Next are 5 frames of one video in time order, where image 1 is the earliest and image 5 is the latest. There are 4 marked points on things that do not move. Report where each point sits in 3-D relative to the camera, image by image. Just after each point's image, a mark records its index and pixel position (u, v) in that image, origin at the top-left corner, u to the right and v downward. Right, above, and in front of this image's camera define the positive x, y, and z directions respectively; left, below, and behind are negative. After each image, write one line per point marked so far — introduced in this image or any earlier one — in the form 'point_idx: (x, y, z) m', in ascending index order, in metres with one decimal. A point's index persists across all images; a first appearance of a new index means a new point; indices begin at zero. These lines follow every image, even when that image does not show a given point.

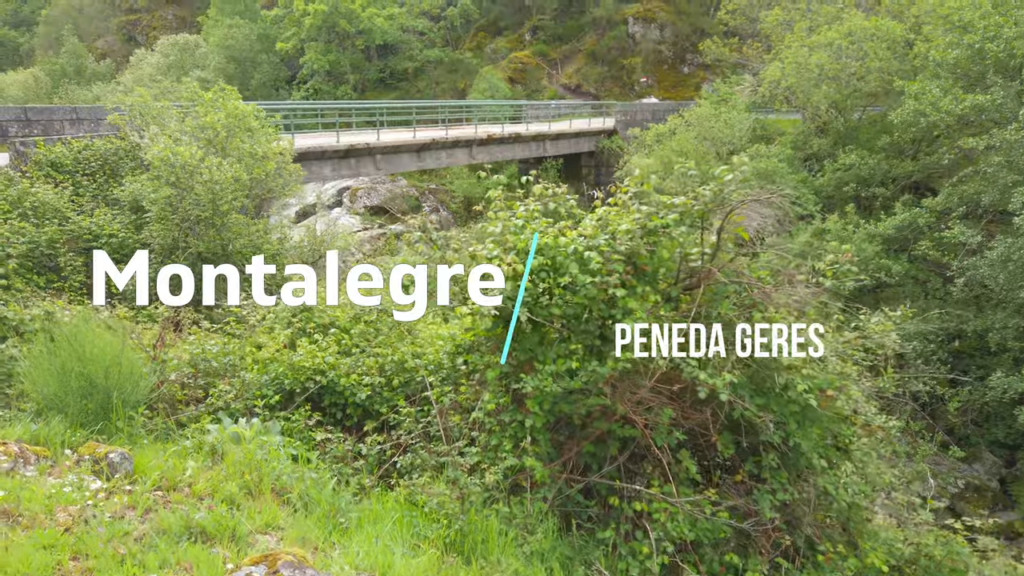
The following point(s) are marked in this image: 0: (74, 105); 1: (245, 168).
0: (-8.4, +3.4, +14.5) m
1: (-3.5, +1.6, +10.1) m
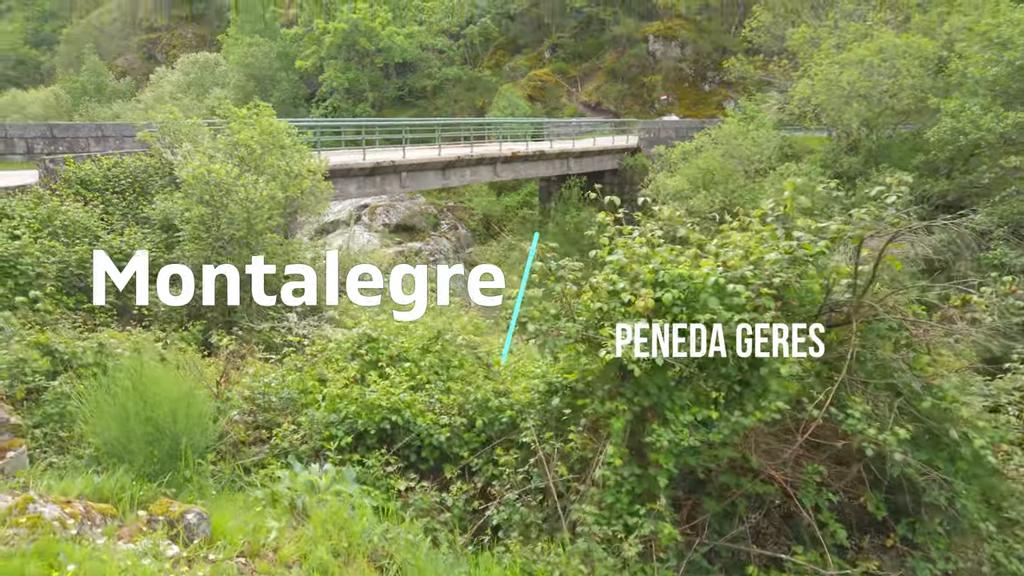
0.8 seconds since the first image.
0: (-7.8, +3.1, +14.4) m
1: (-3.0, +1.3, +9.9) m
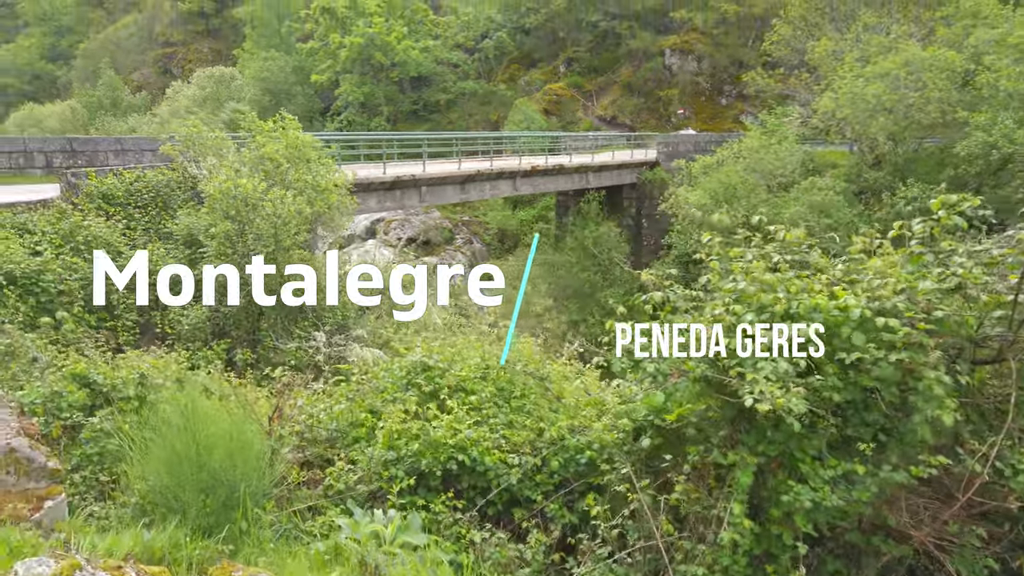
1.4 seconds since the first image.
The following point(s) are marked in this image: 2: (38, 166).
0: (-7.3, +2.8, +14.2) m
1: (-2.5, +1.1, +9.6) m
2: (-8.7, +2.2, +13.9) m
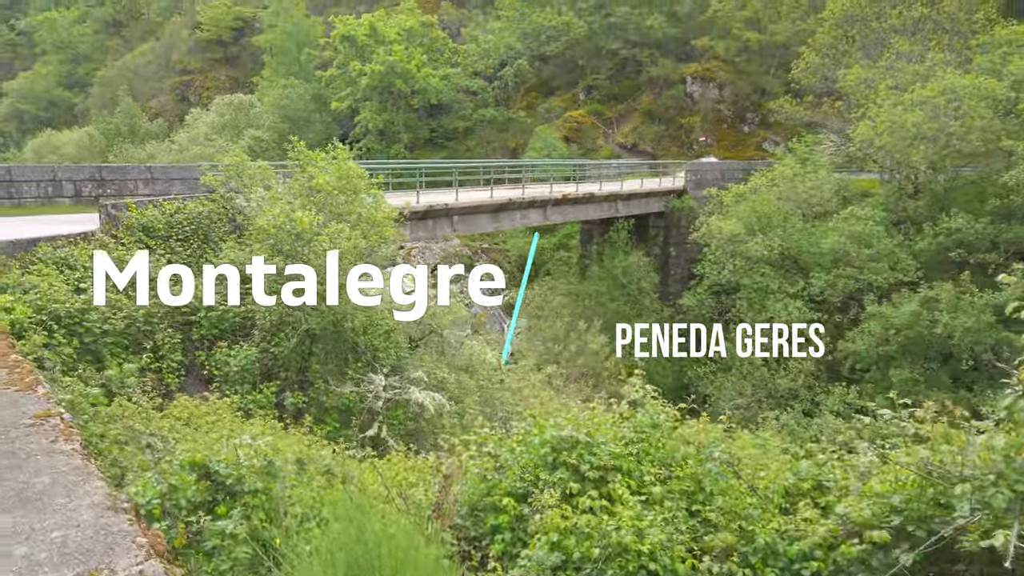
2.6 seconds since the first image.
0: (-6.5, +2.2, +13.8) m
1: (-1.8, +0.6, +9.2) m
2: (-7.9, +1.6, +13.5) m
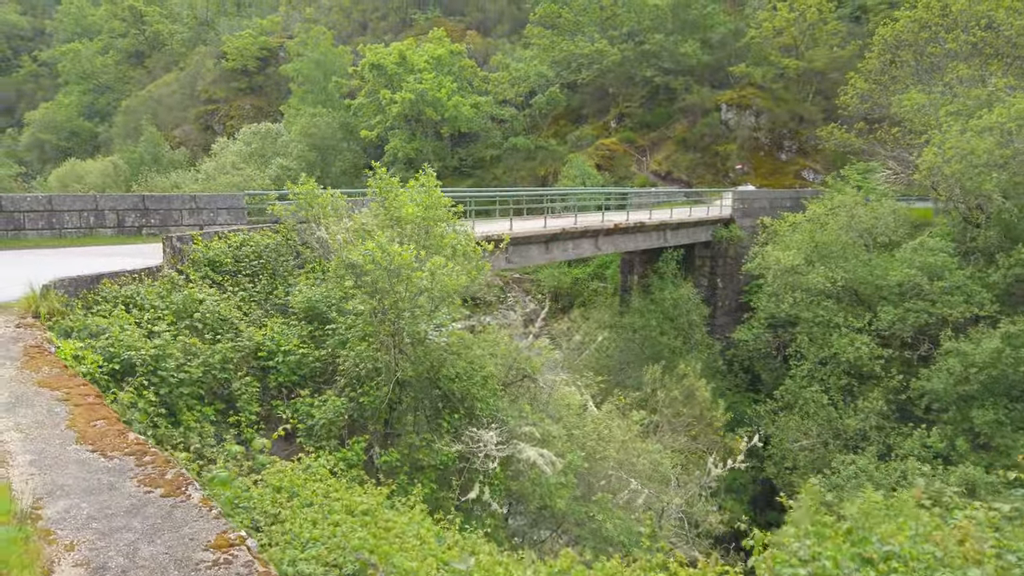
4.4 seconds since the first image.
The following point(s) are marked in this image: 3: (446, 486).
0: (-5.3, +1.6, +13.0) m
1: (-0.6, +0.2, +8.3) m
2: (-6.7, +1.0, +12.8) m
3: (-0.6, -1.9, +7.5) m
